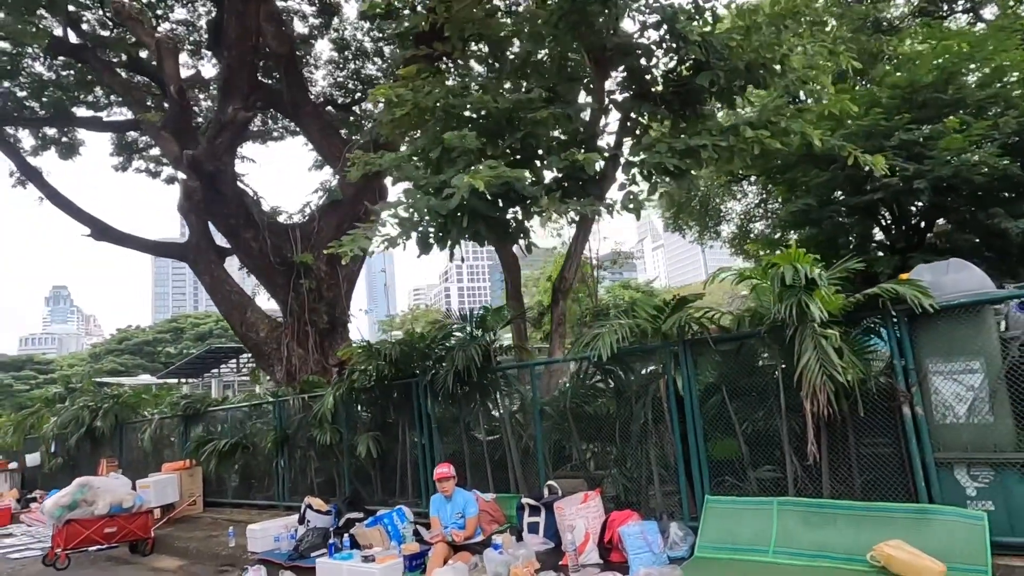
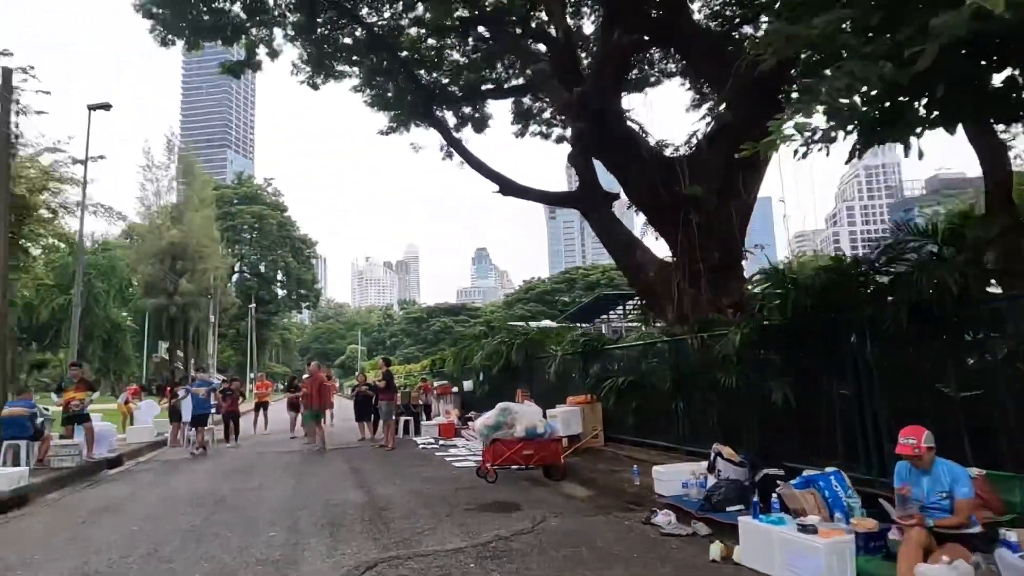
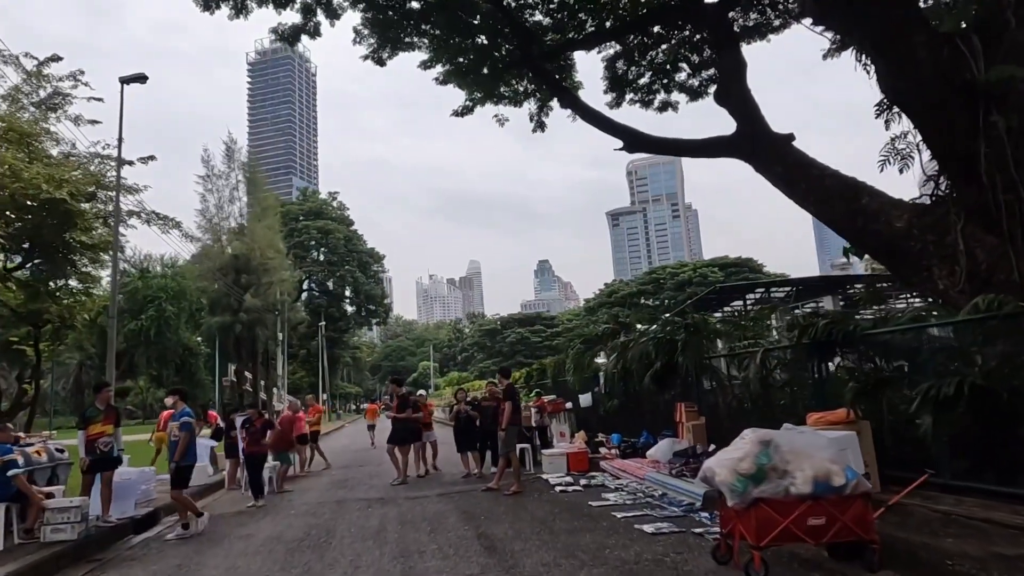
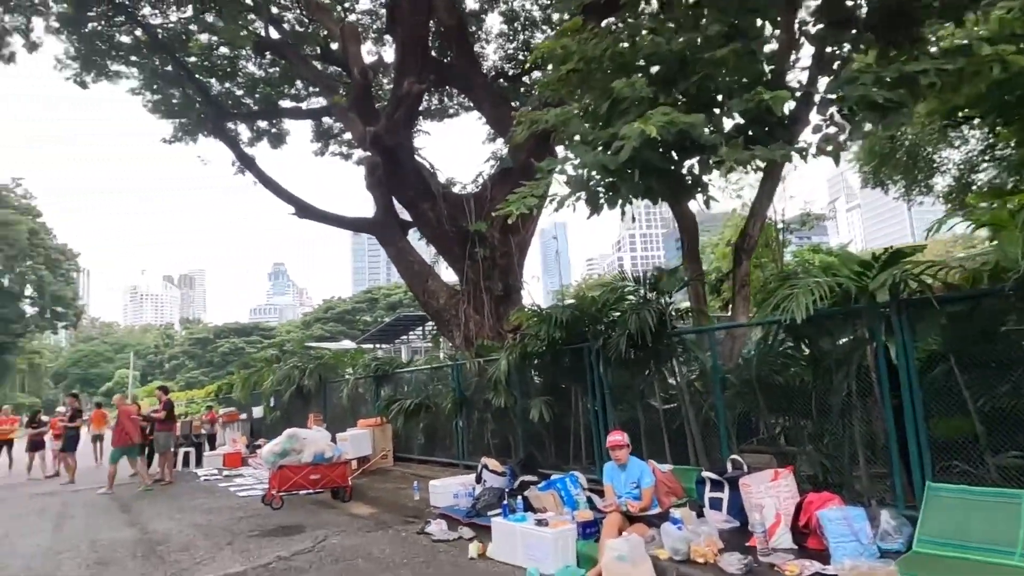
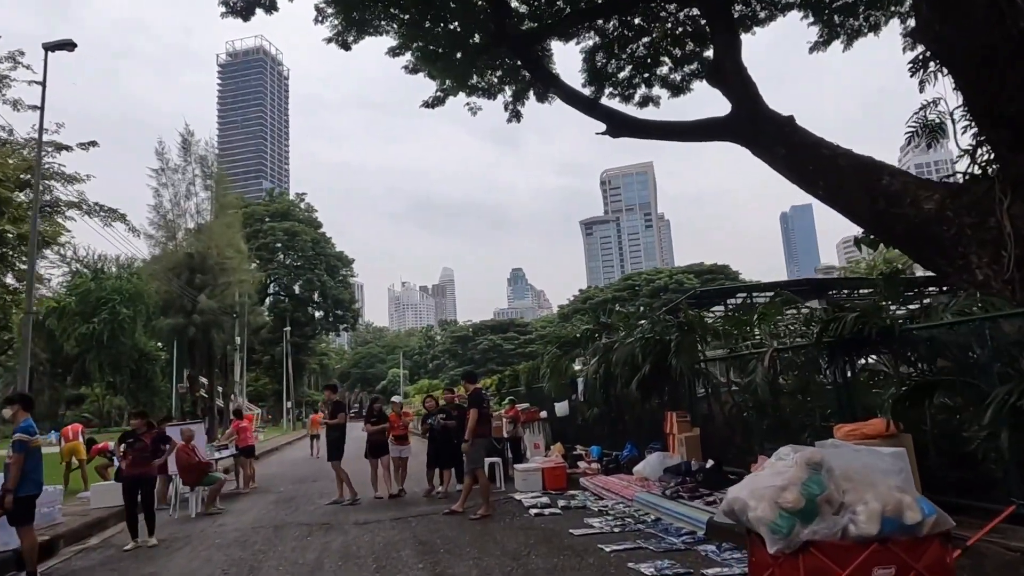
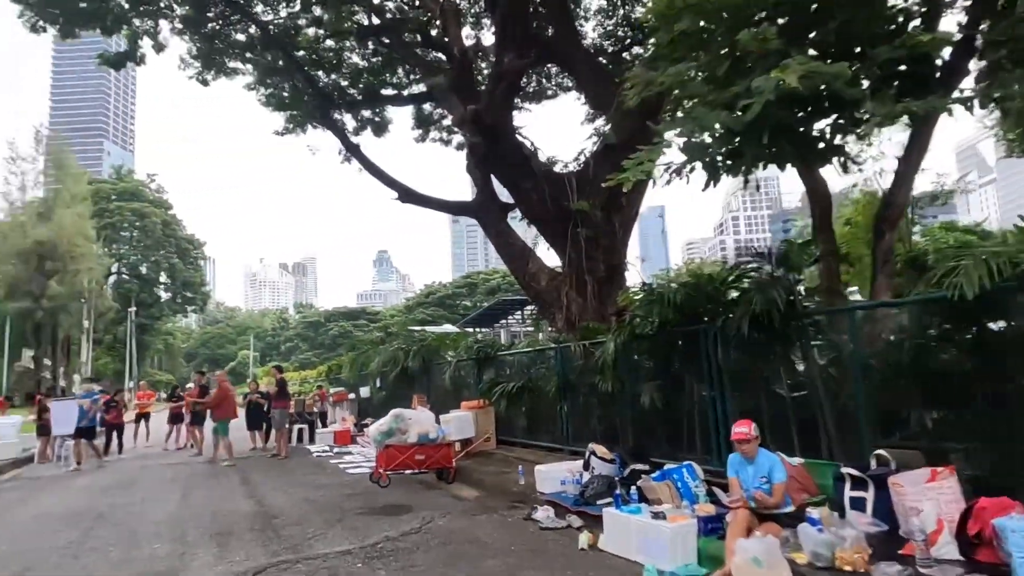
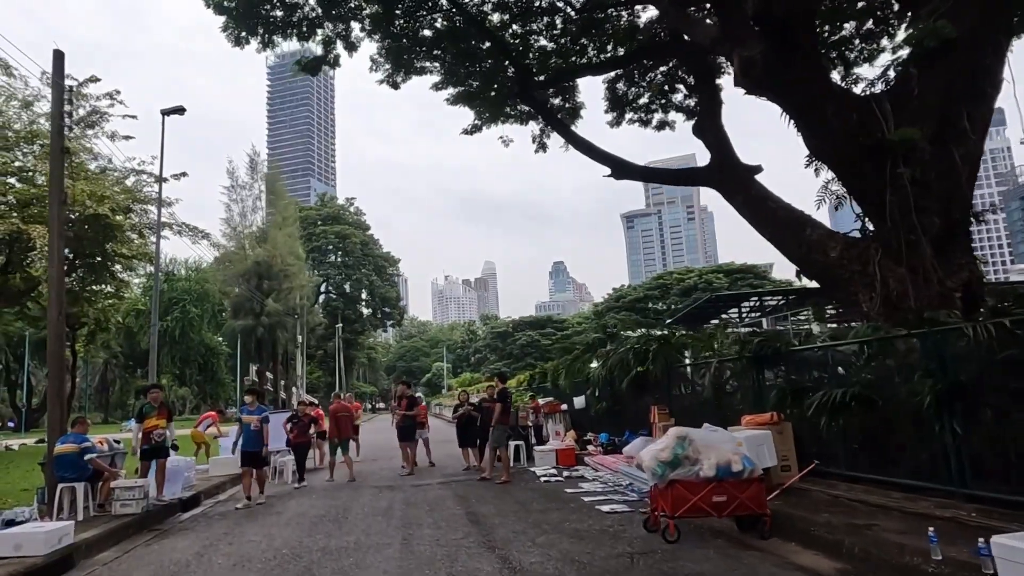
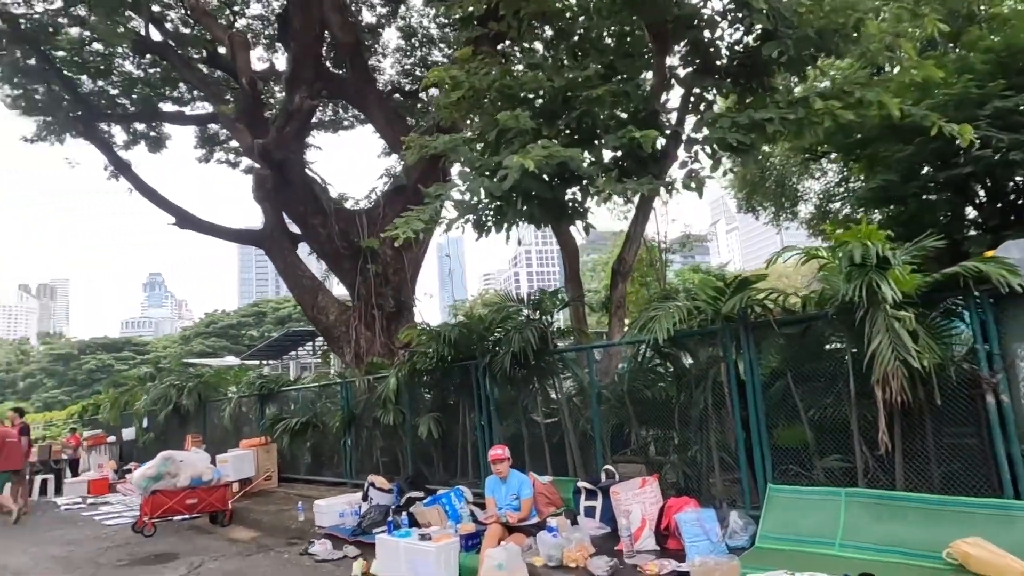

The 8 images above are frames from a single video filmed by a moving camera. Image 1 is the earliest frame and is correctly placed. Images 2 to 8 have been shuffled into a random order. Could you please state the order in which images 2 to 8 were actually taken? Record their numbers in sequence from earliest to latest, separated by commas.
8, 4, 6, 2, 7, 3, 5
